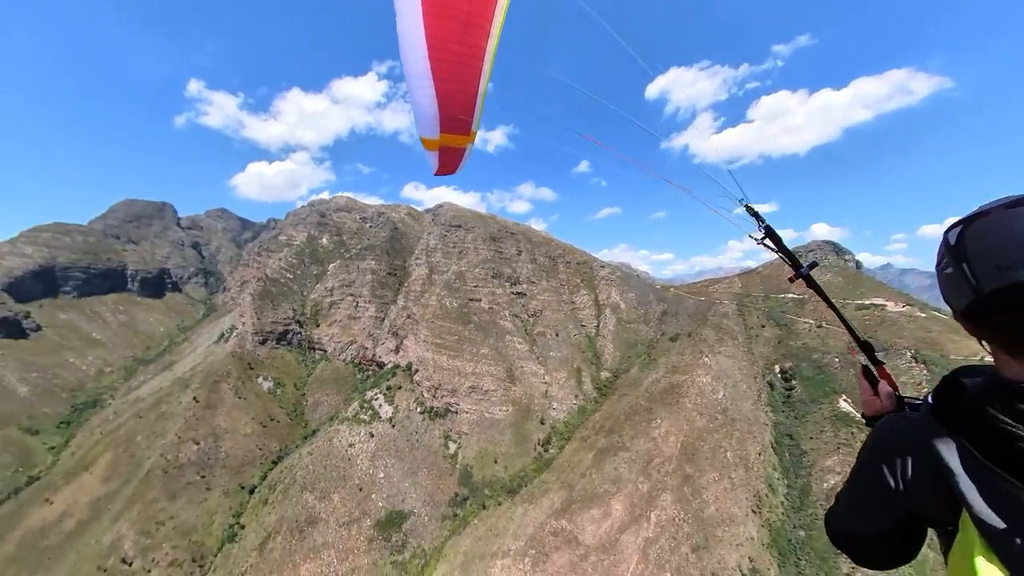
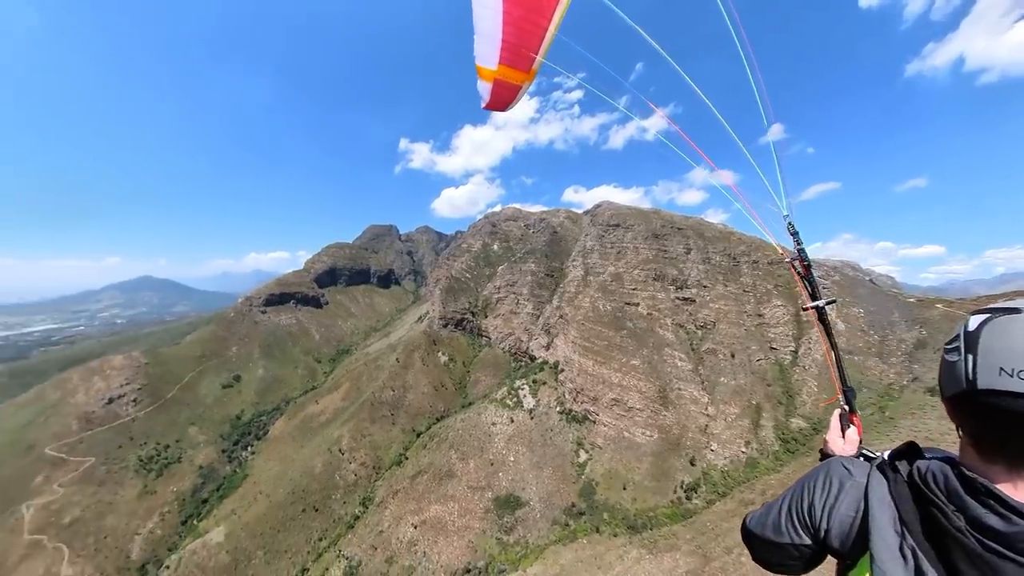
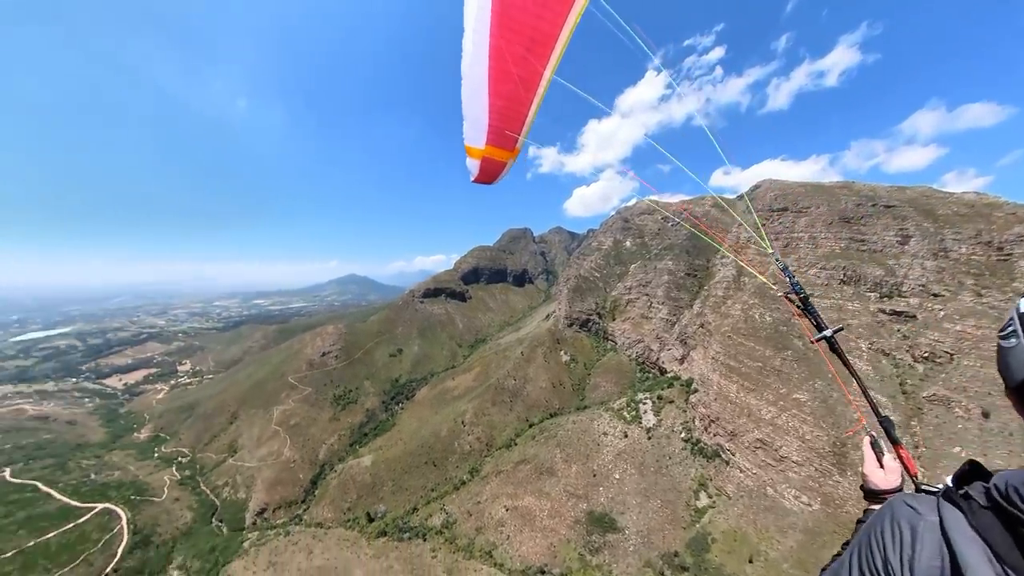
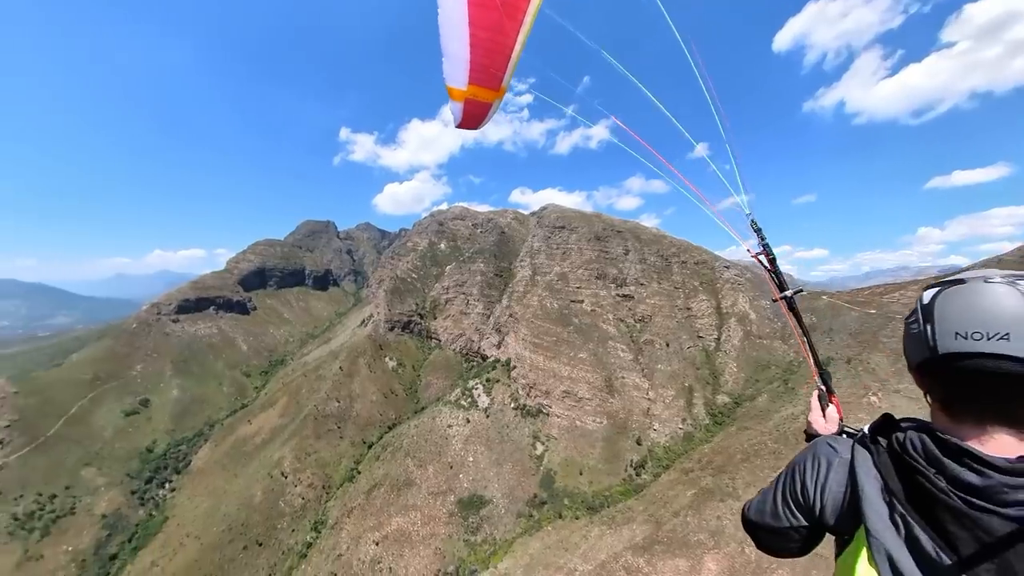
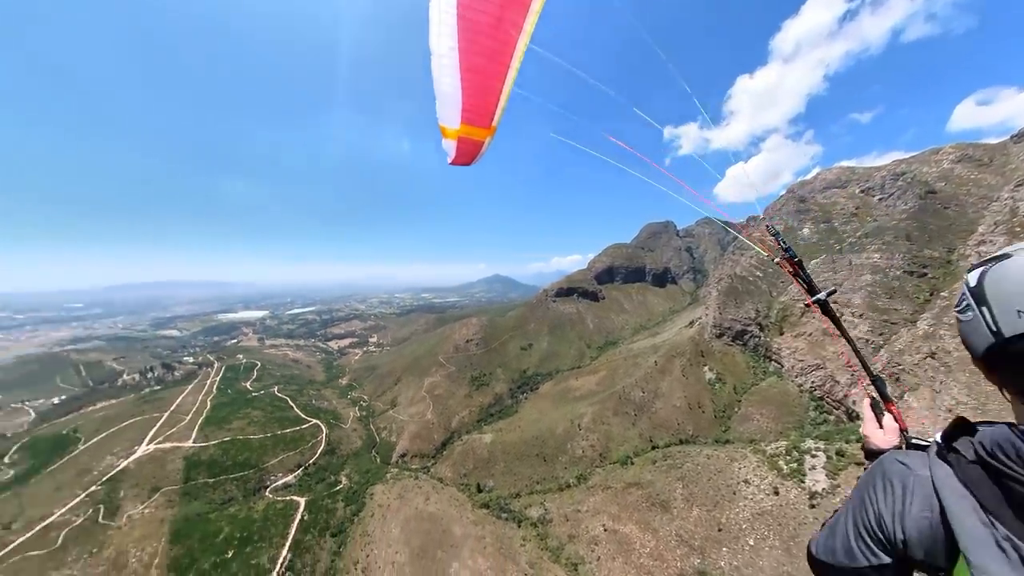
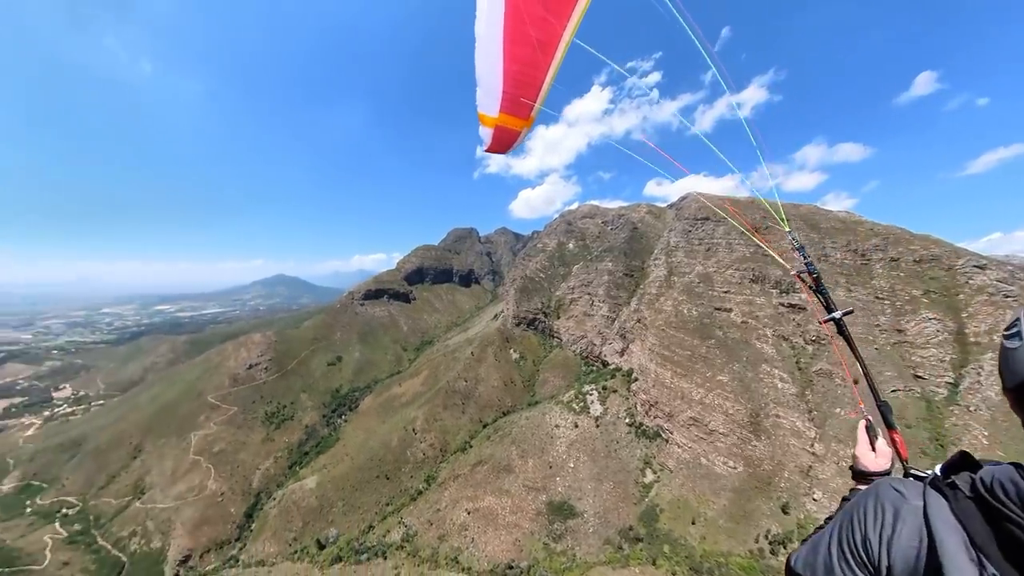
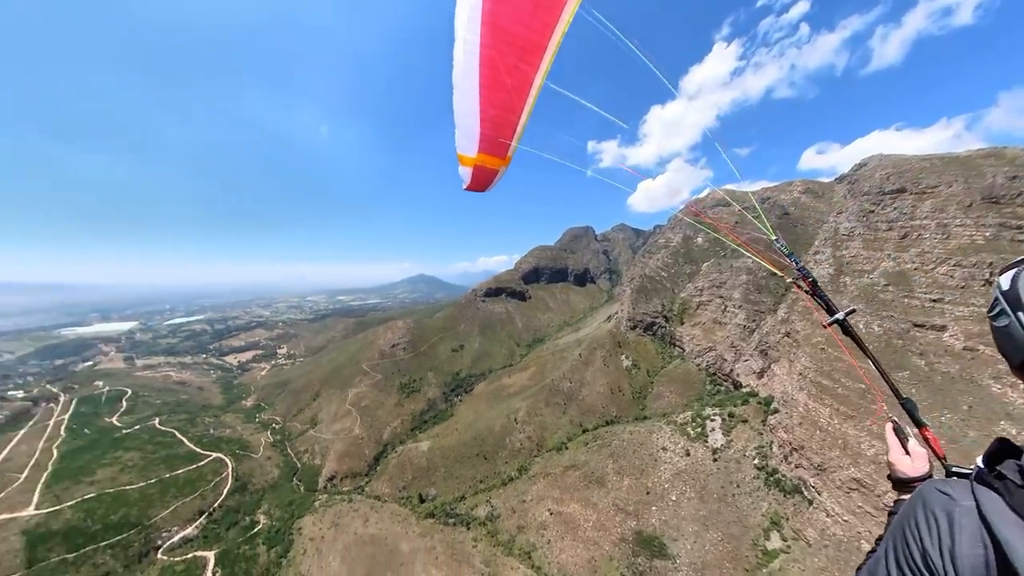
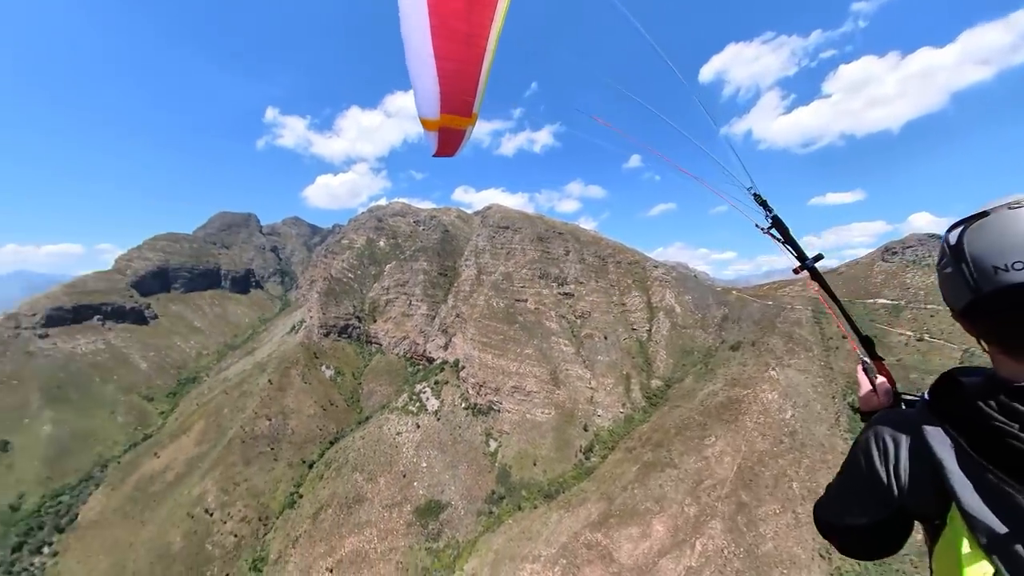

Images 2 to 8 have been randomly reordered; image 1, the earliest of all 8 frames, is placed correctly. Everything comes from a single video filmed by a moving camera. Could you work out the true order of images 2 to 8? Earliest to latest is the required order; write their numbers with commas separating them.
8, 4, 2, 6, 3, 7, 5
